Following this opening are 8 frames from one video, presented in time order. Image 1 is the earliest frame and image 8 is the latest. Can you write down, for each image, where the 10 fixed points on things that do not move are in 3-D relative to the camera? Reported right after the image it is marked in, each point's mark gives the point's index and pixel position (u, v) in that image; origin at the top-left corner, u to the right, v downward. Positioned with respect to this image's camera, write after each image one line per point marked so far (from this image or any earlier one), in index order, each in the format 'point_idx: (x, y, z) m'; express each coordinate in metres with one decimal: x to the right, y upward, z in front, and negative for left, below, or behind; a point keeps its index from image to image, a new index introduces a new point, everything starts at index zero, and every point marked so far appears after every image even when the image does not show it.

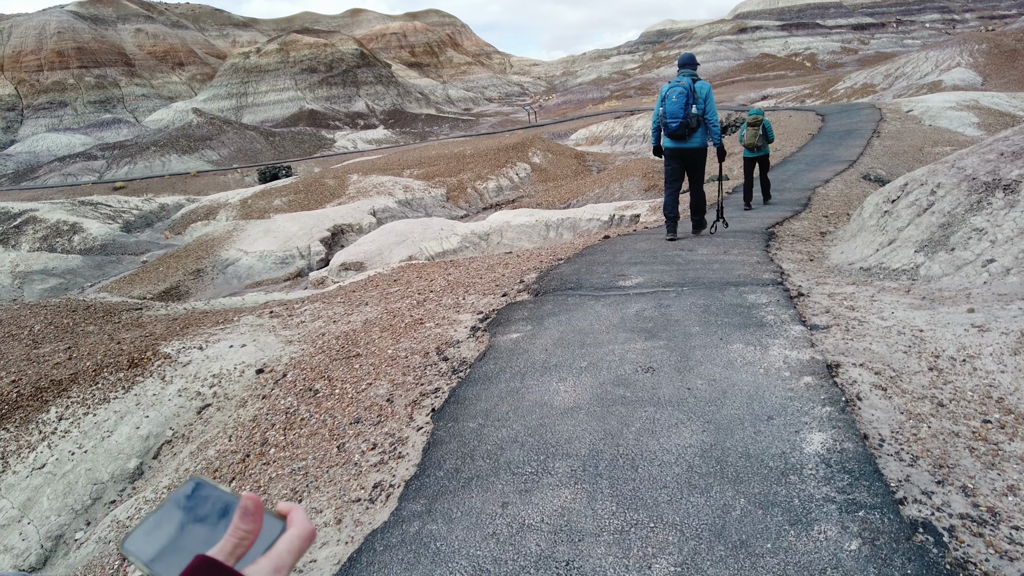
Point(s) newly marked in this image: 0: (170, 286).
0: (-10.6, 0.0, +19.9) m
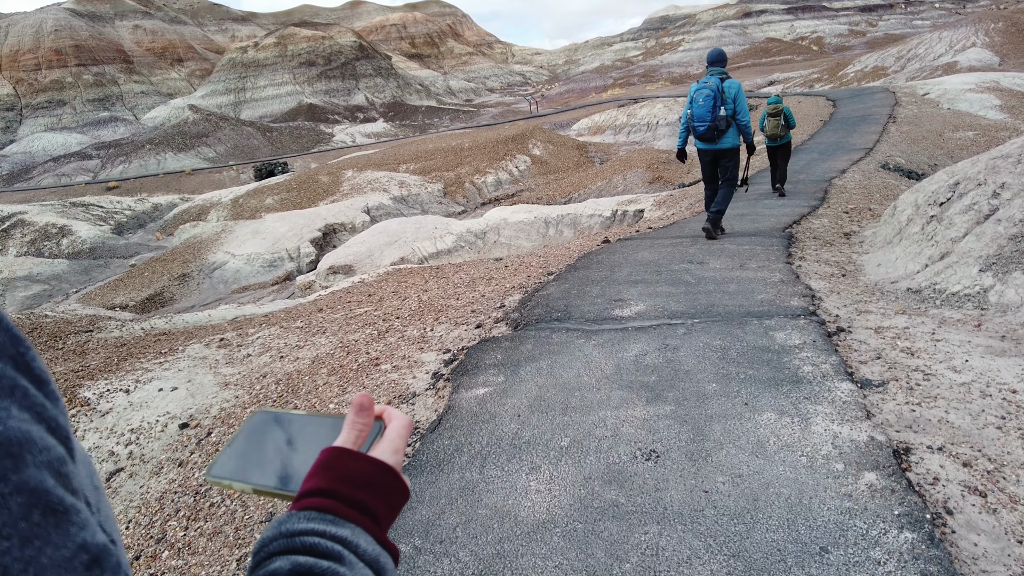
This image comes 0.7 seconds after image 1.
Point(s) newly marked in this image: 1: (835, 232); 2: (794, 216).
0: (-10.6, -0.1, +19.1) m
1: (+4.3, +0.7, +8.6) m
2: (+4.4, +1.1, +10.2) m
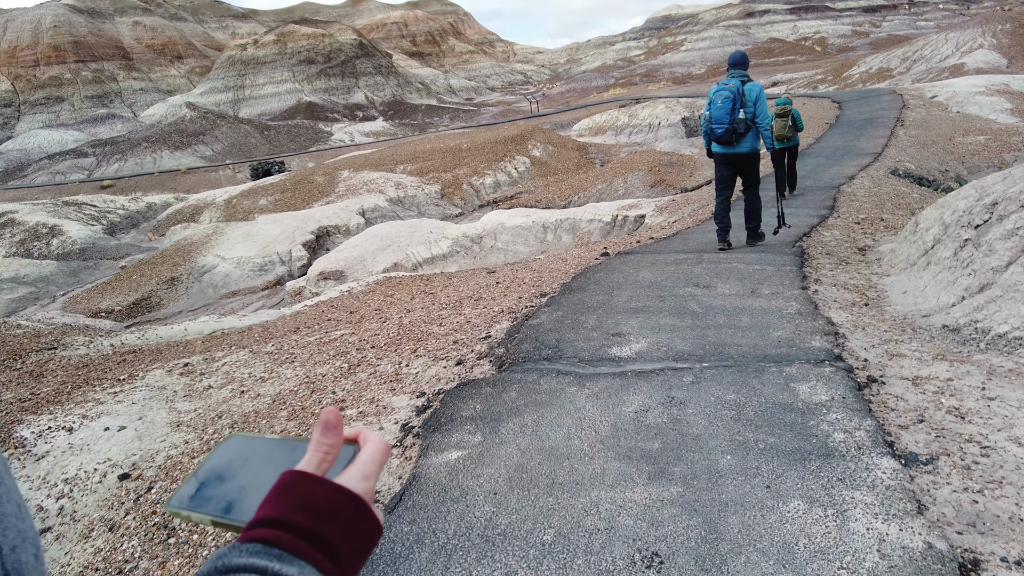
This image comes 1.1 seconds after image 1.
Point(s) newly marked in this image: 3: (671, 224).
0: (-10.7, -0.3, +18.6) m
1: (+4.2, +0.5, +8.1) m
2: (+4.3, +0.9, +9.7) m
3: (+3.3, +1.3, +13.5) m
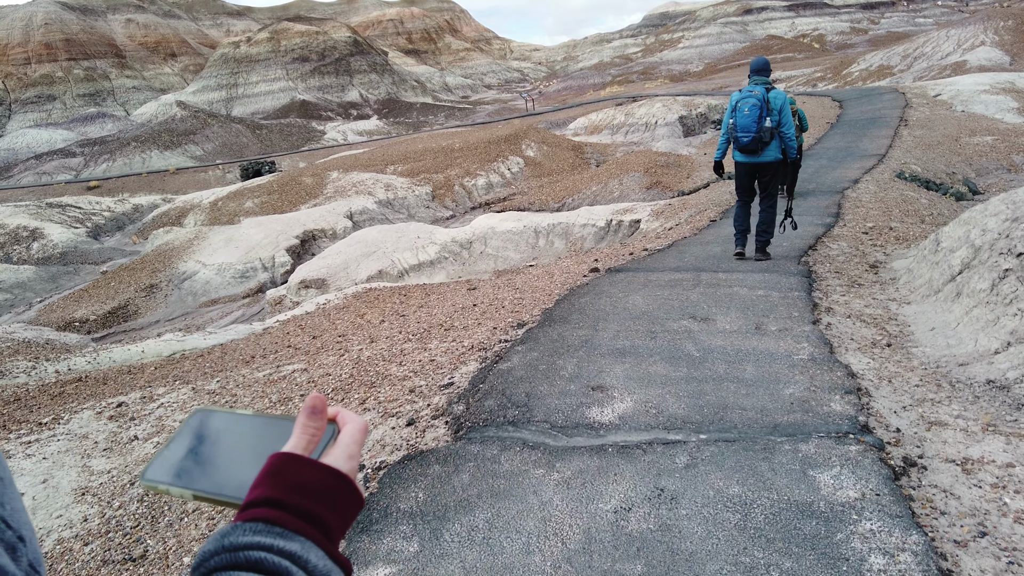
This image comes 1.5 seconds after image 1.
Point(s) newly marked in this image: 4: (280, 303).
0: (-11.0, -0.5, +17.9) m
1: (+4.0, +0.3, +7.4) m
2: (+4.1, +0.7, +9.0) m
3: (+3.0, +1.1, +12.9) m
4: (-5.7, -0.4, +15.7) m
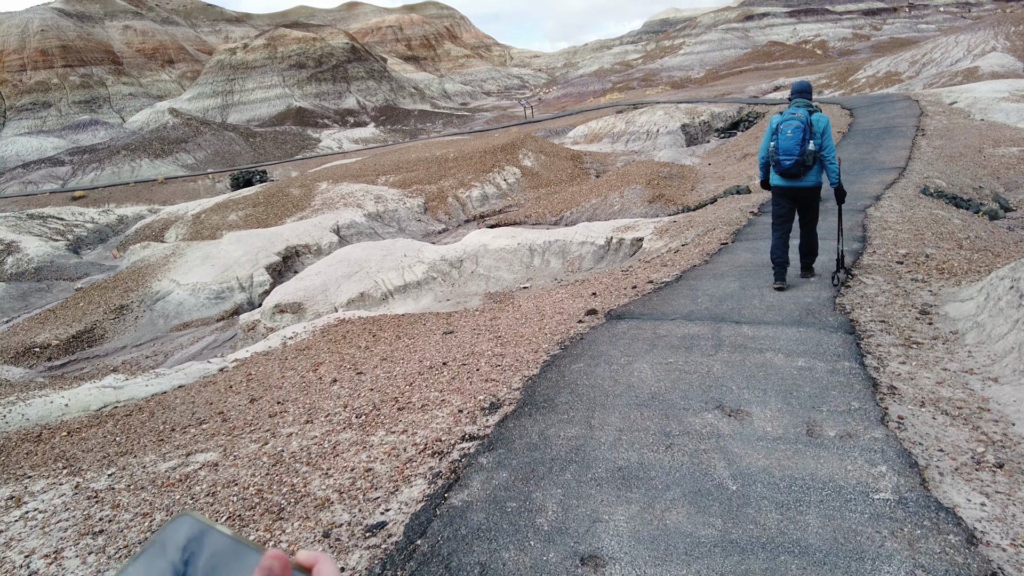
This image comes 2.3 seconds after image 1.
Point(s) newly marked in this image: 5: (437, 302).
0: (-11.1, -1.0, +16.8) m
1: (+3.8, -0.2, +6.2) m
2: (+3.9, +0.2, +7.9) m
3: (+2.9, +0.6, +11.7) m
4: (-5.8, -0.9, +14.5) m
5: (-1.8, -0.3, +15.1) m
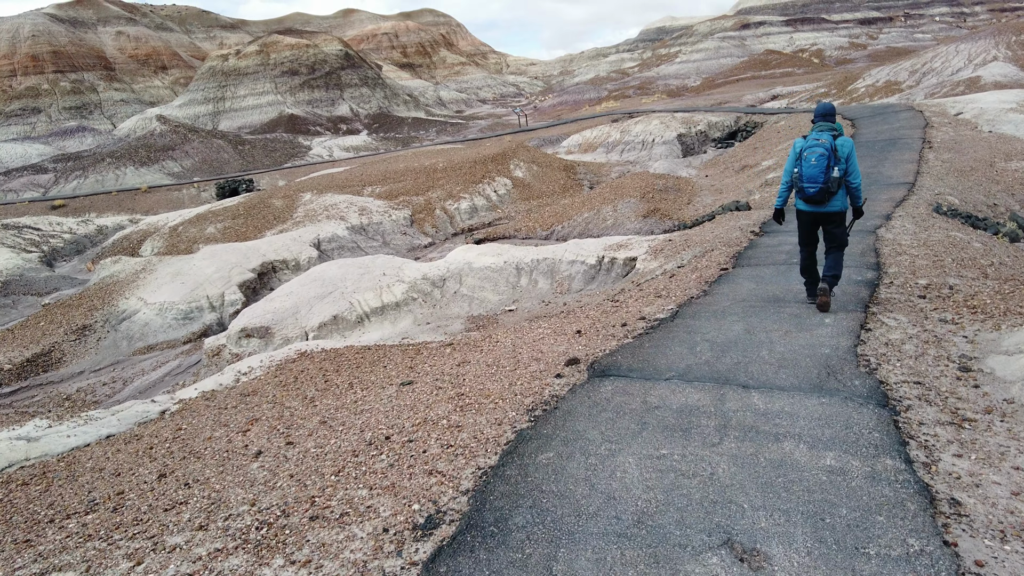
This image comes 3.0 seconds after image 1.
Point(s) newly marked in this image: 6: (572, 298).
0: (-11.5, -1.5, +15.7) m
1: (+3.5, -0.6, +5.3) m
2: (+3.6, -0.2, +6.9) m
3: (+2.5, +0.1, +10.8) m
4: (-6.2, -1.4, +13.5) m
5: (-2.1, -0.8, +14.1) m
6: (+1.2, -0.2, +13.3) m
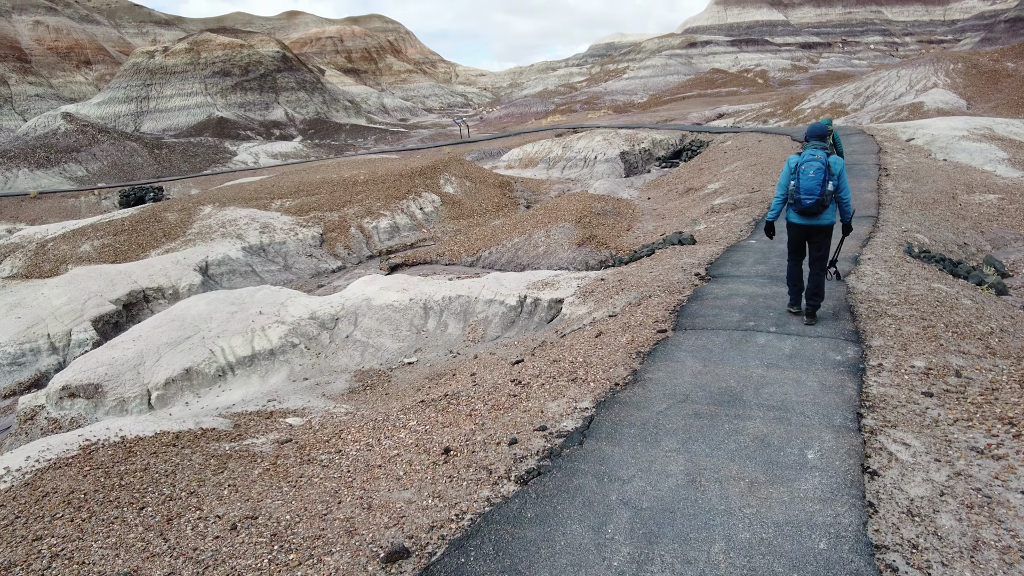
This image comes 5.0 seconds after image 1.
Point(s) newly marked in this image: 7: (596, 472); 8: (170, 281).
0: (-13.4, -2.2, +12.3) m
1: (+2.4, -1.3, +3.1) m
2: (+2.4, -1.0, +4.8) m
3: (+1.0, -0.7, +8.5) m
4: (-7.9, -2.2, +10.5) m
5: (-3.9, -1.6, +11.5) m
6: (-0.5, -1.1, +11.0) m
7: (+0.6, -1.1, +4.1) m
8: (-8.9, +0.2, +16.7) m
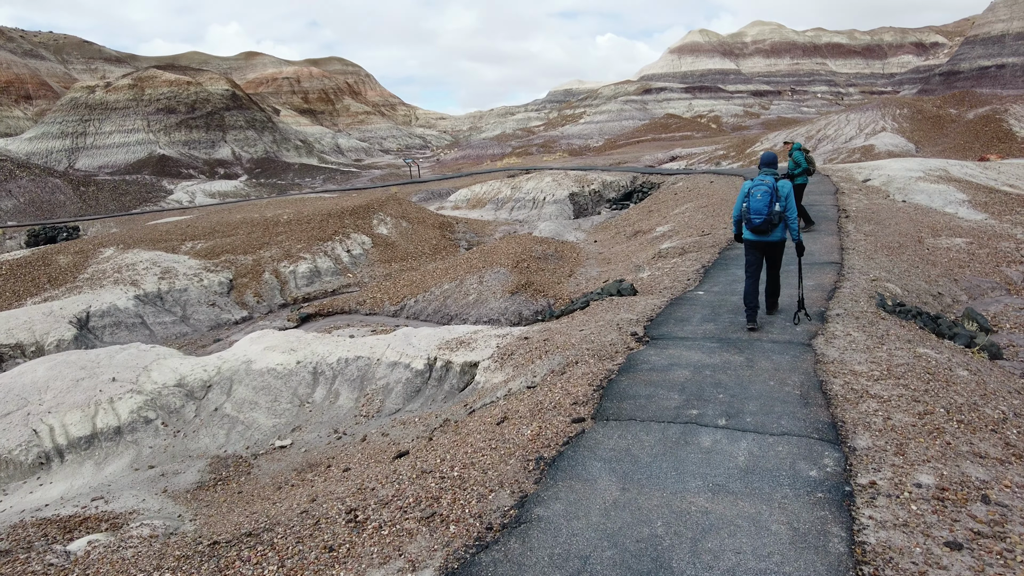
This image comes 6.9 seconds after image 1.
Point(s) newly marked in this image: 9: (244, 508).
0: (-14.8, -3.2, +9.4) m
1: (+1.5, -1.7, +1.2) m
2: (+1.4, -1.5, +2.8) m
3: (-0.2, -1.4, +6.5) m
4: (-9.2, -3.0, +7.9) m
5: (-5.3, -2.5, +9.1) m
6: (-1.9, -1.9, +8.8) m
7: (-0.4, -1.6, +2.1) m
8: (-10.6, -1.1, +14.1) m
9: (-2.8, -2.3, +6.7) m
